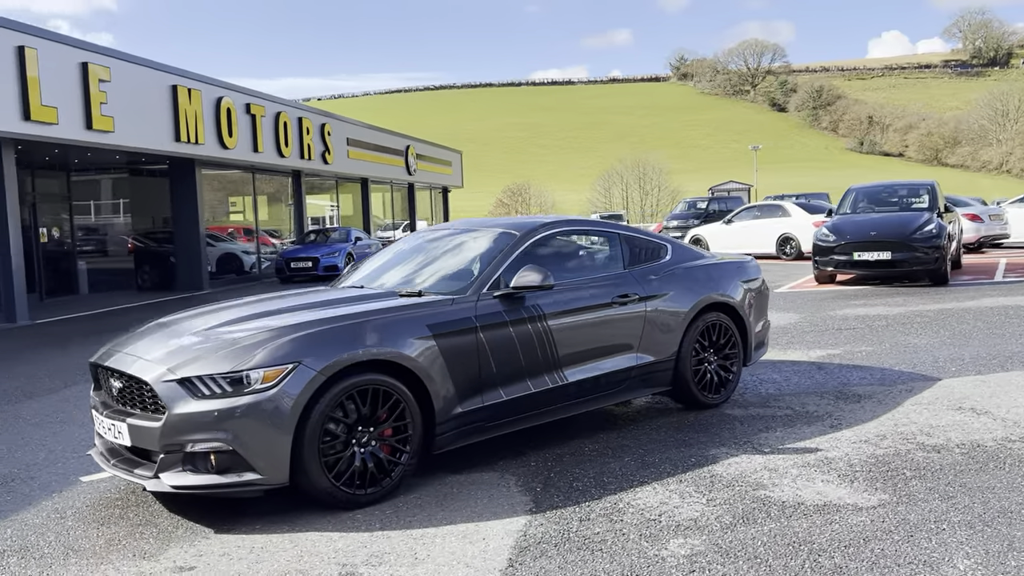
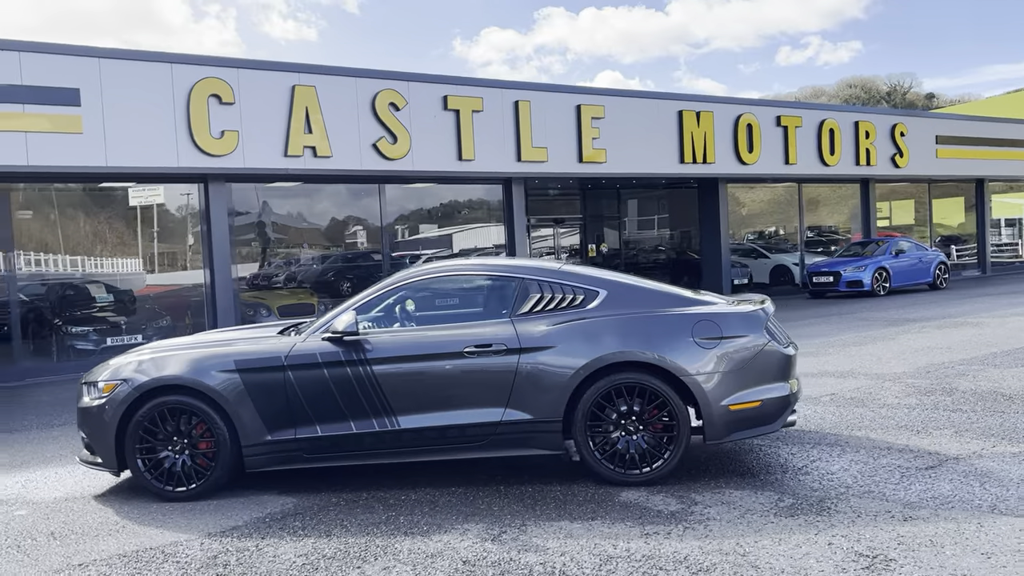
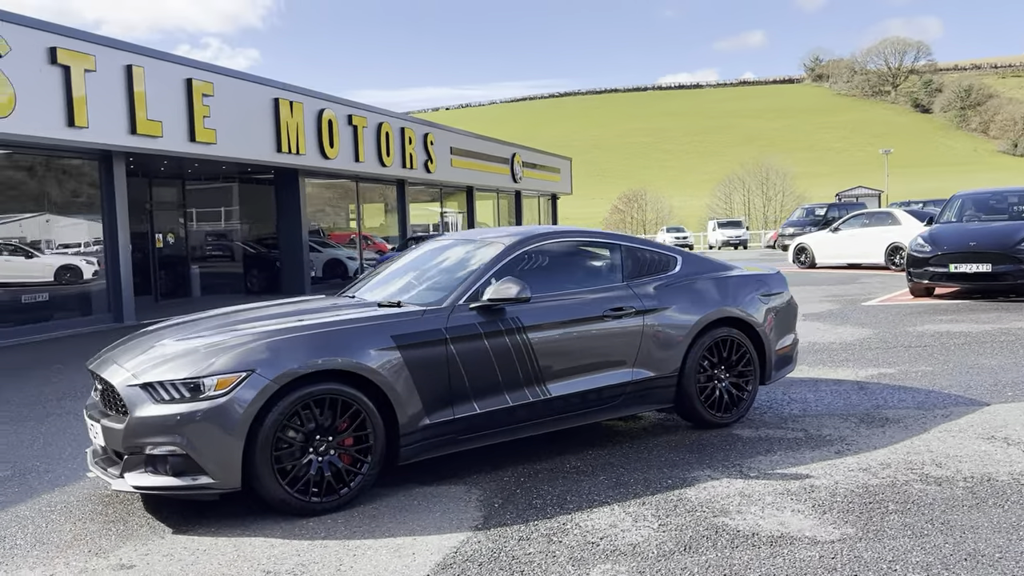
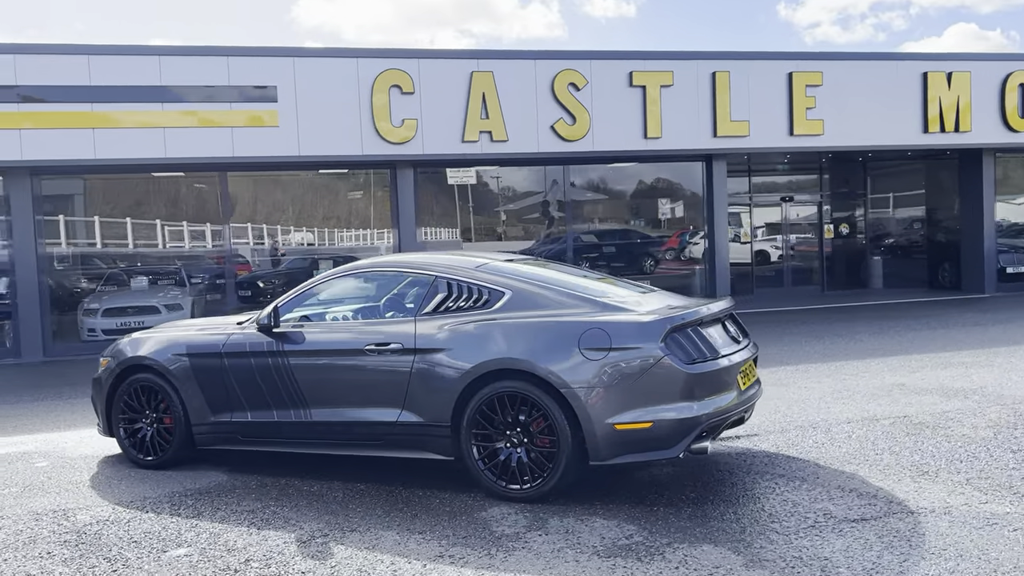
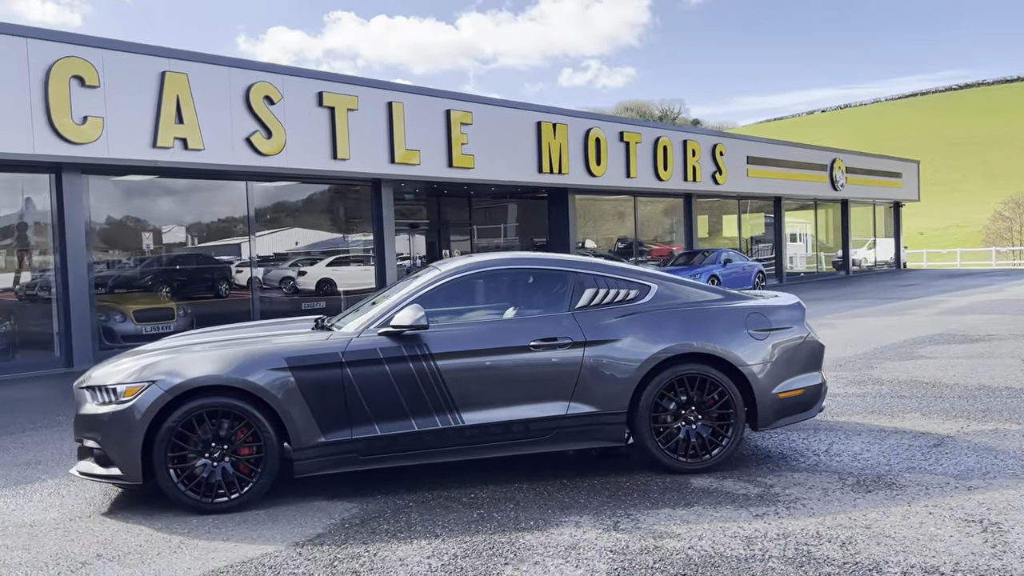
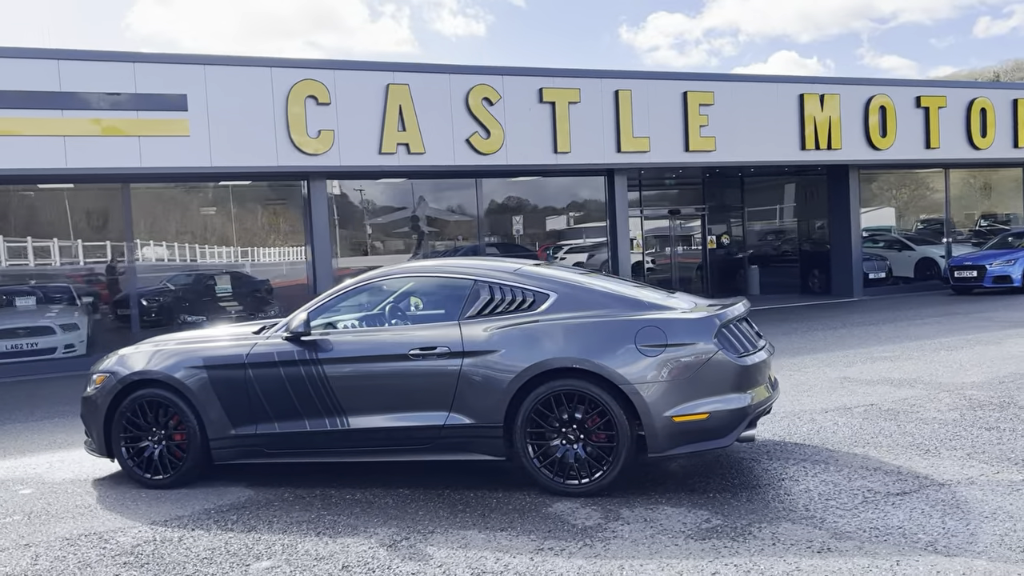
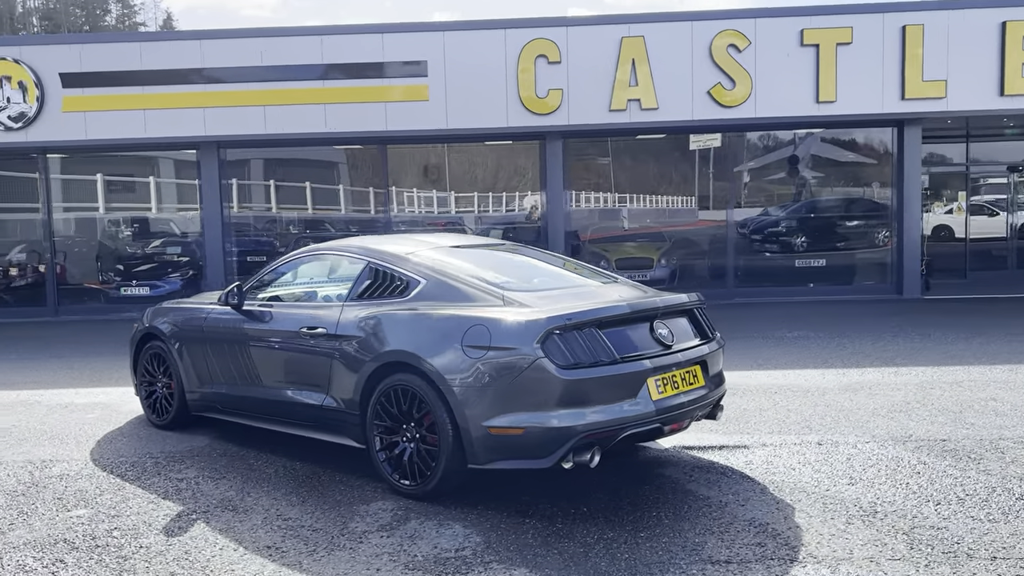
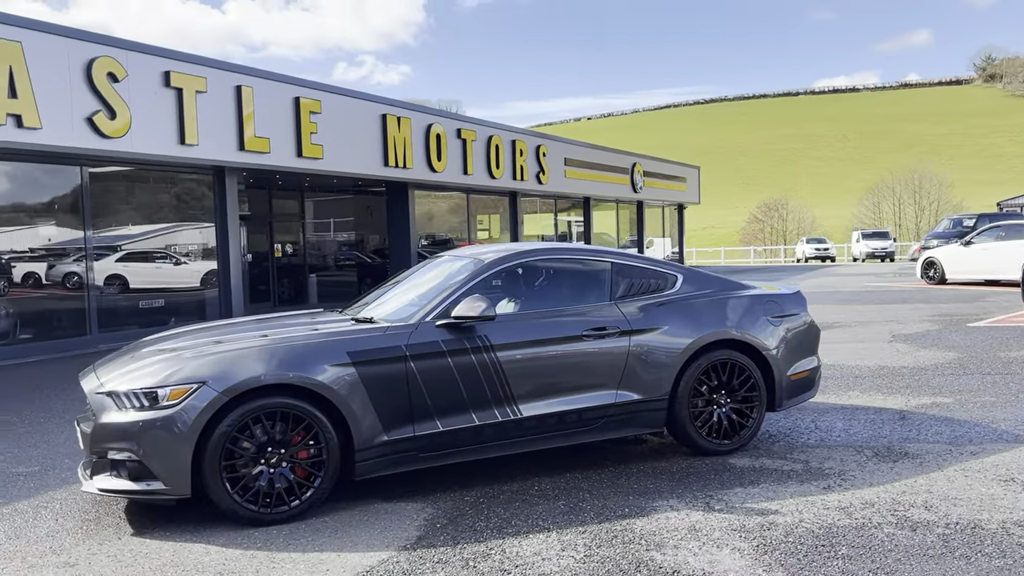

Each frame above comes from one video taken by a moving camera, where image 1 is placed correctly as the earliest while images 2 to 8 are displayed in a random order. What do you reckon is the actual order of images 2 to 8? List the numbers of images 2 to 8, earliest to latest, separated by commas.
3, 8, 5, 2, 6, 4, 7
